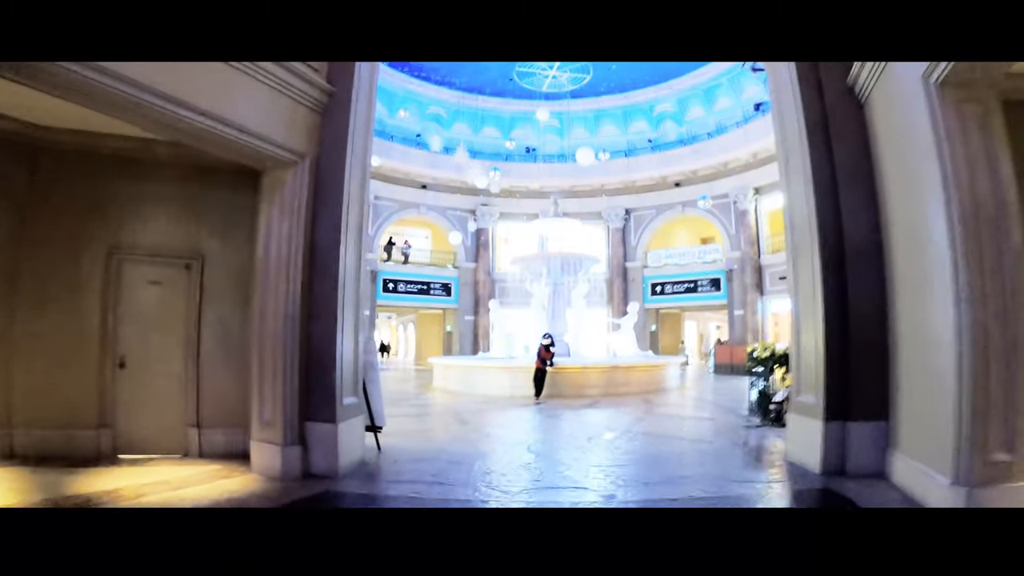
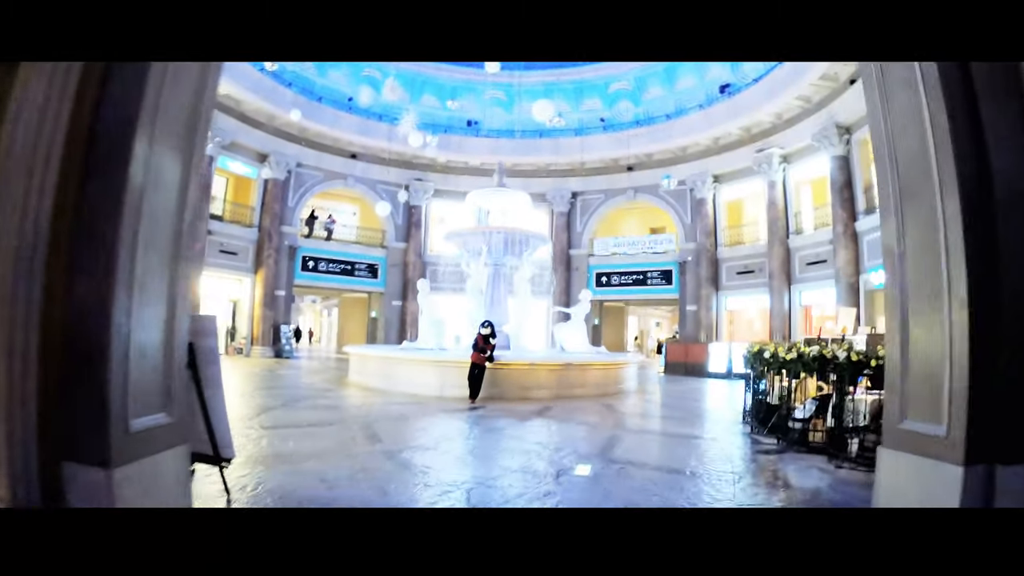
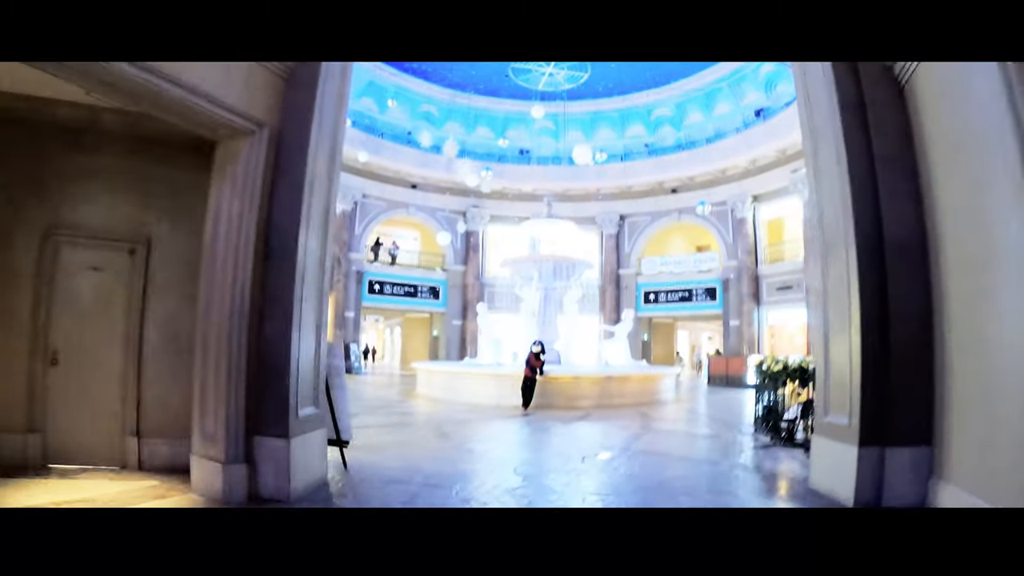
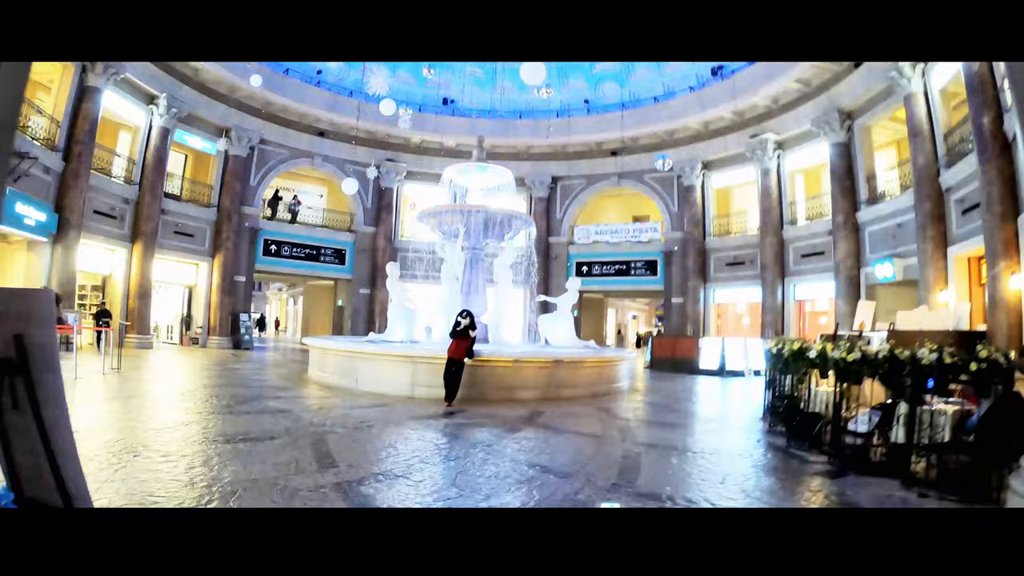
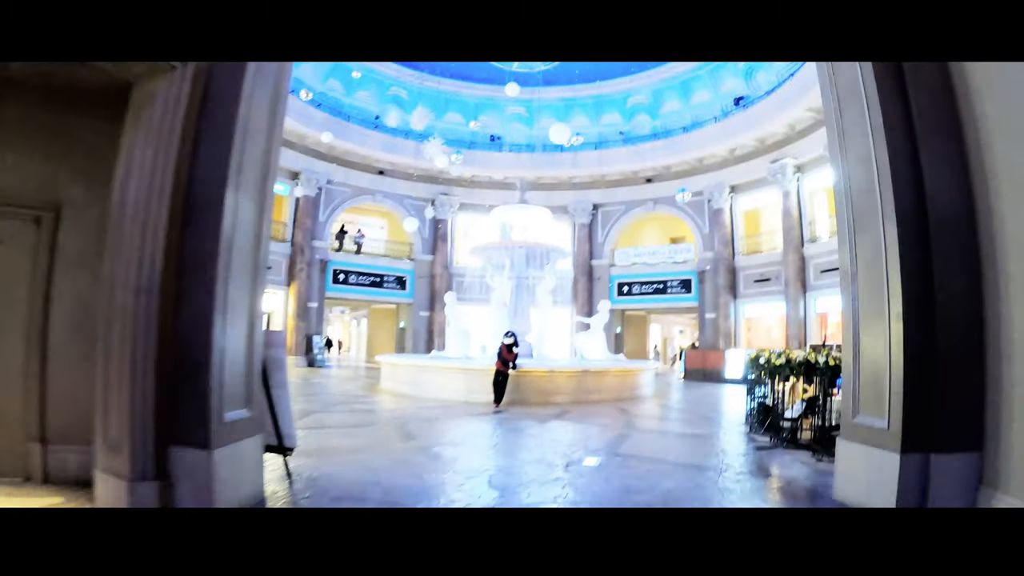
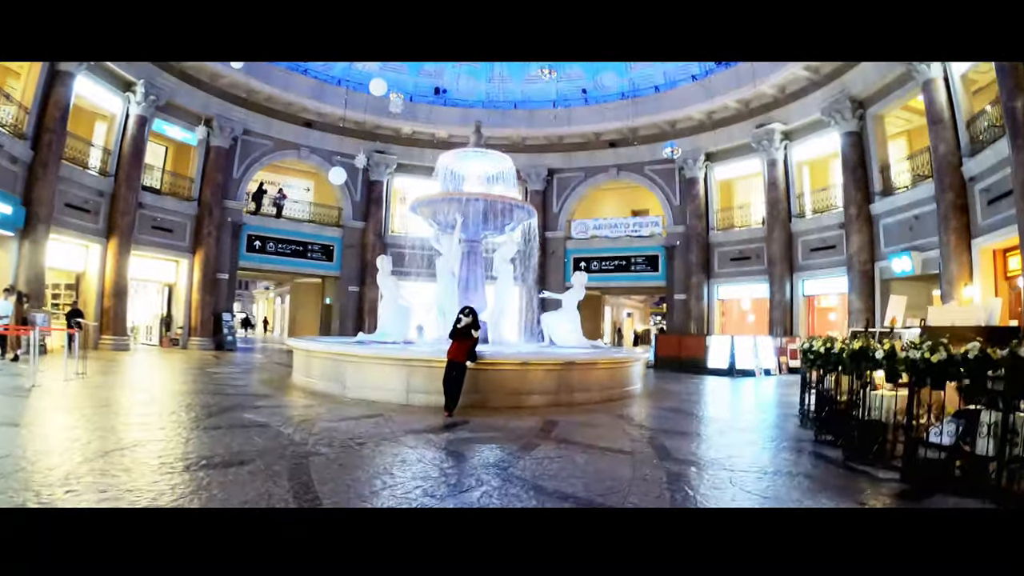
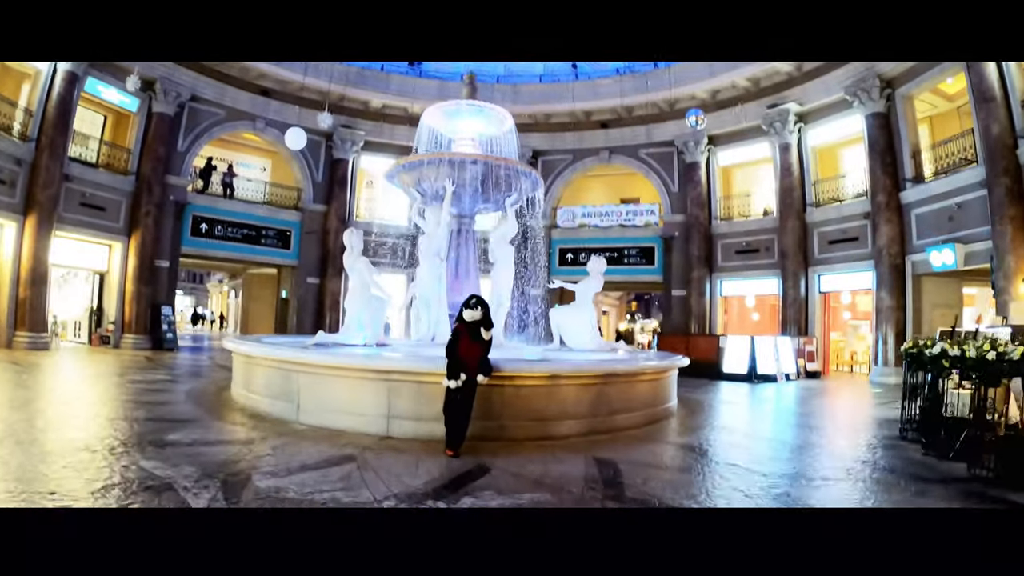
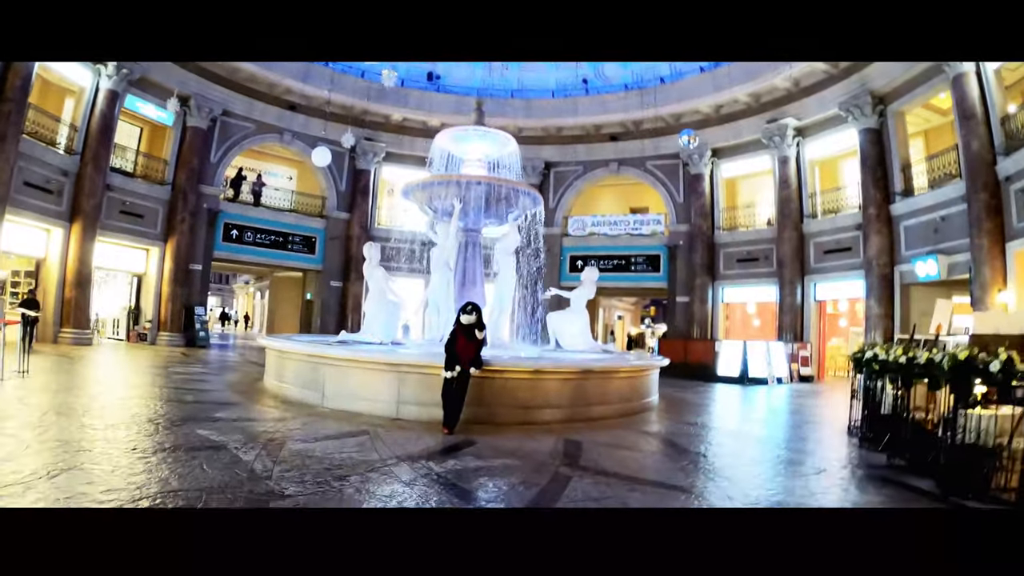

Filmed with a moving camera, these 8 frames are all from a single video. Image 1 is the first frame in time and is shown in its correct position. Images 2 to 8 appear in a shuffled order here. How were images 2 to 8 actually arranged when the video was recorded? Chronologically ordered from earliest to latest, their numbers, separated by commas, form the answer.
3, 5, 2, 4, 6, 8, 7
